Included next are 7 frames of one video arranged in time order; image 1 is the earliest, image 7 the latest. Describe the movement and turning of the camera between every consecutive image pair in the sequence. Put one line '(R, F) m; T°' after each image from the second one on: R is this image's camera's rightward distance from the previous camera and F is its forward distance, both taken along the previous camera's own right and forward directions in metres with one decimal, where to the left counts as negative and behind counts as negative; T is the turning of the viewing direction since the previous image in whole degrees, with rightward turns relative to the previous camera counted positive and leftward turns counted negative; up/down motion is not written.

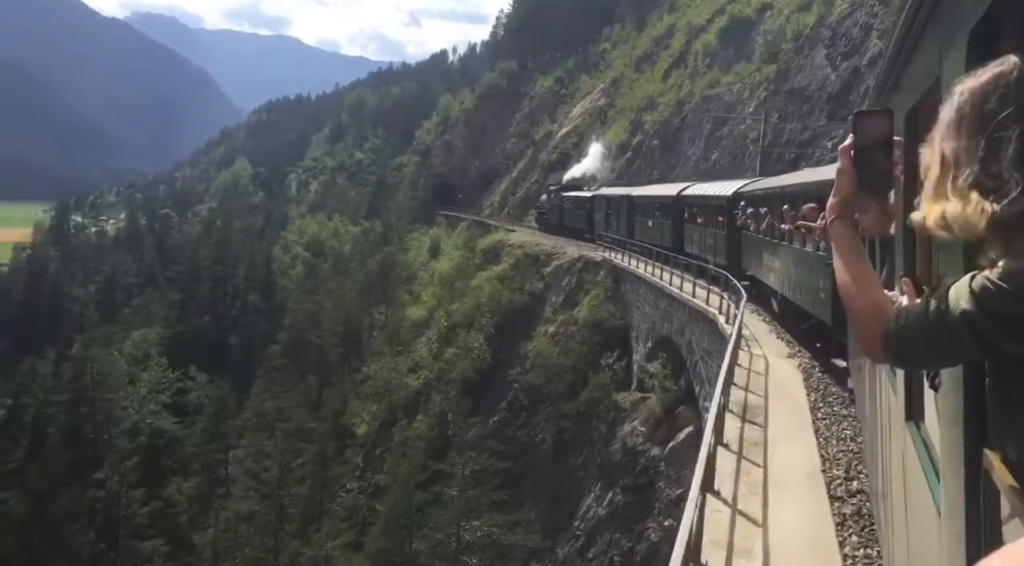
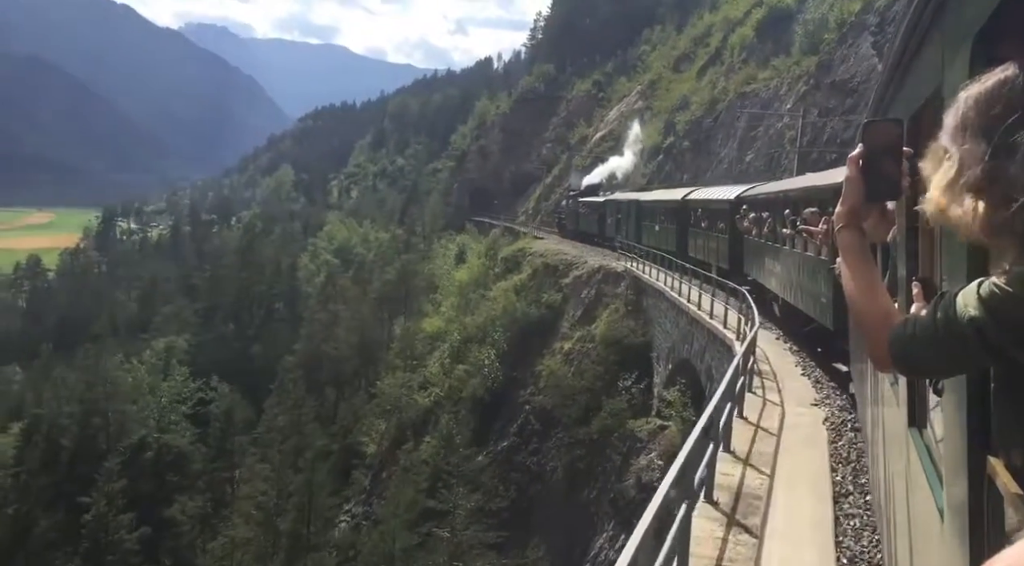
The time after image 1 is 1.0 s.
(+1.0, +2.2) m; -3°
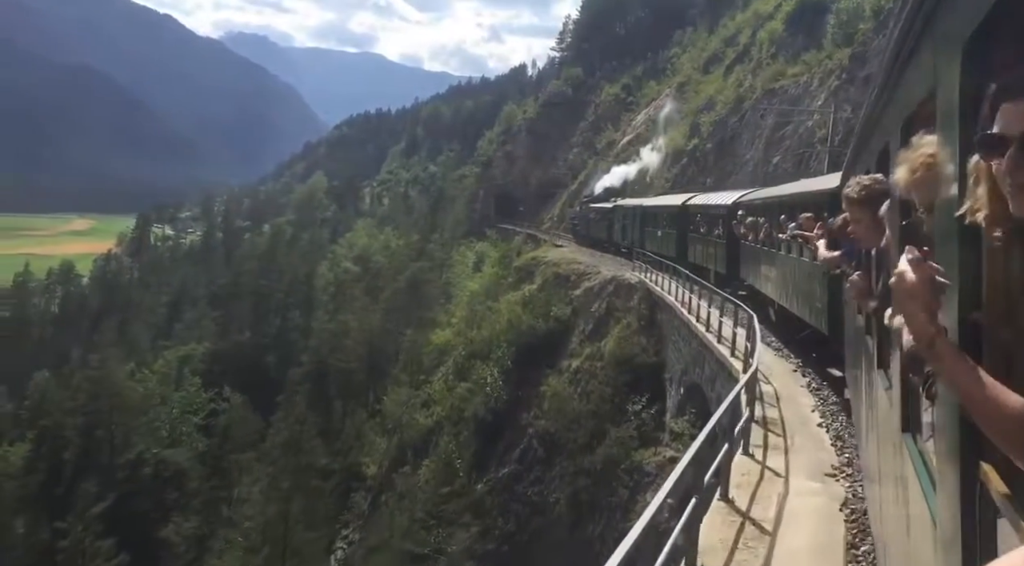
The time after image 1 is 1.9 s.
(+0.9, +2.0) m; -2°
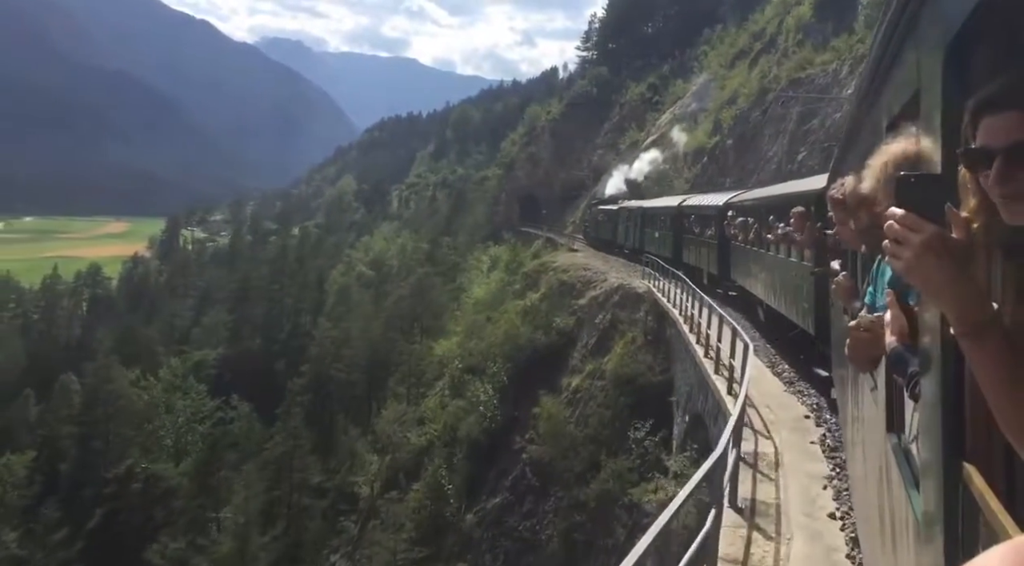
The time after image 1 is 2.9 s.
(+1.0, +2.2) m; -2°
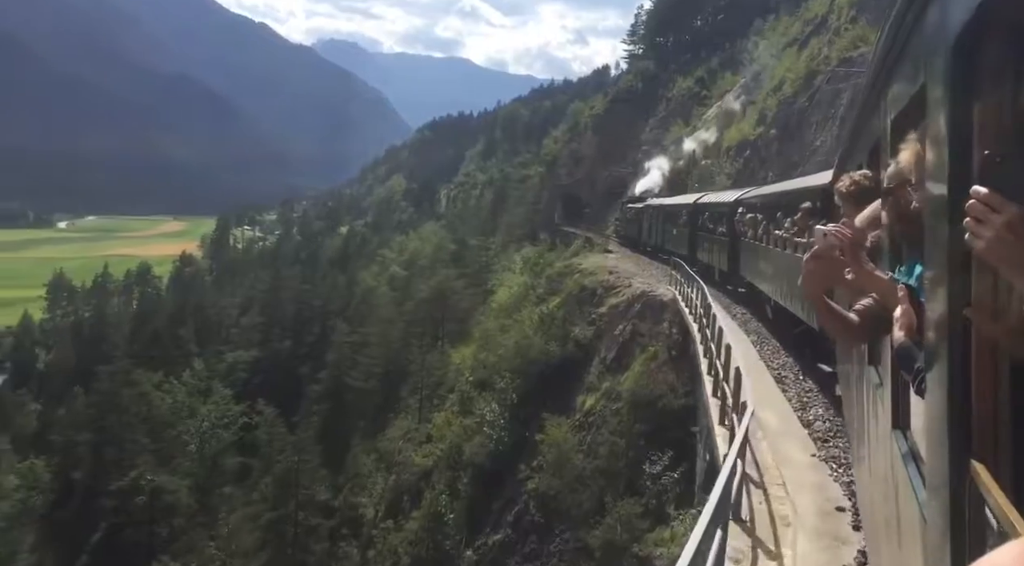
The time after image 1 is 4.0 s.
(+1.1, +2.5) m; -4°
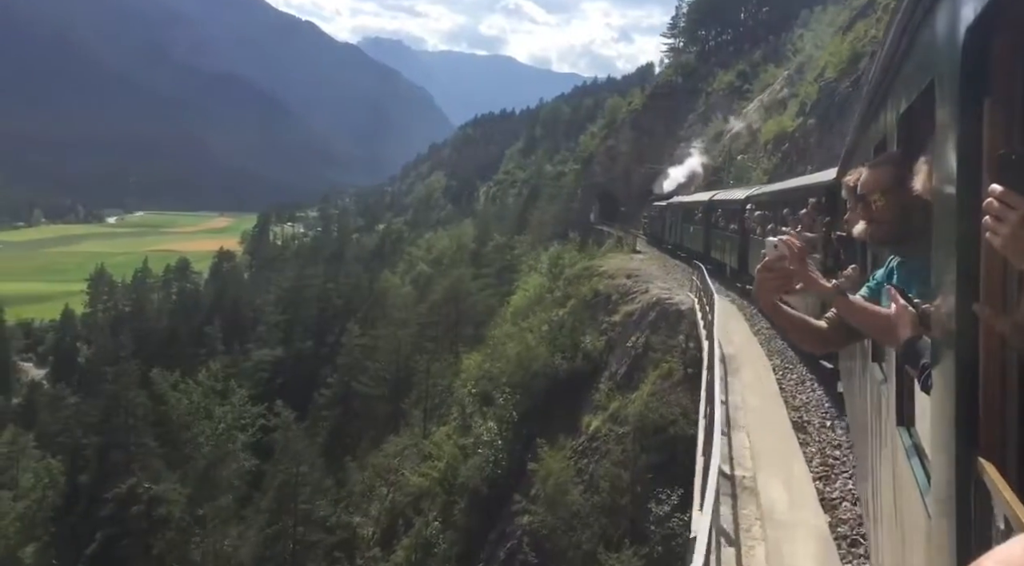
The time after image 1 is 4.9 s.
(+1.0, +2.1) m; -3°
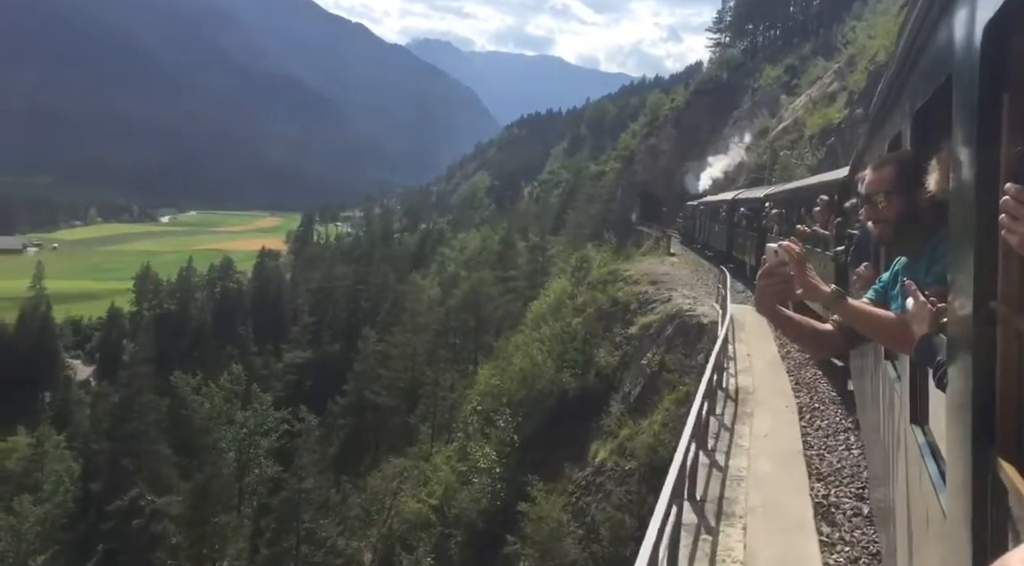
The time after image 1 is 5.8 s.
(+1.0, +2.1) m; -3°
